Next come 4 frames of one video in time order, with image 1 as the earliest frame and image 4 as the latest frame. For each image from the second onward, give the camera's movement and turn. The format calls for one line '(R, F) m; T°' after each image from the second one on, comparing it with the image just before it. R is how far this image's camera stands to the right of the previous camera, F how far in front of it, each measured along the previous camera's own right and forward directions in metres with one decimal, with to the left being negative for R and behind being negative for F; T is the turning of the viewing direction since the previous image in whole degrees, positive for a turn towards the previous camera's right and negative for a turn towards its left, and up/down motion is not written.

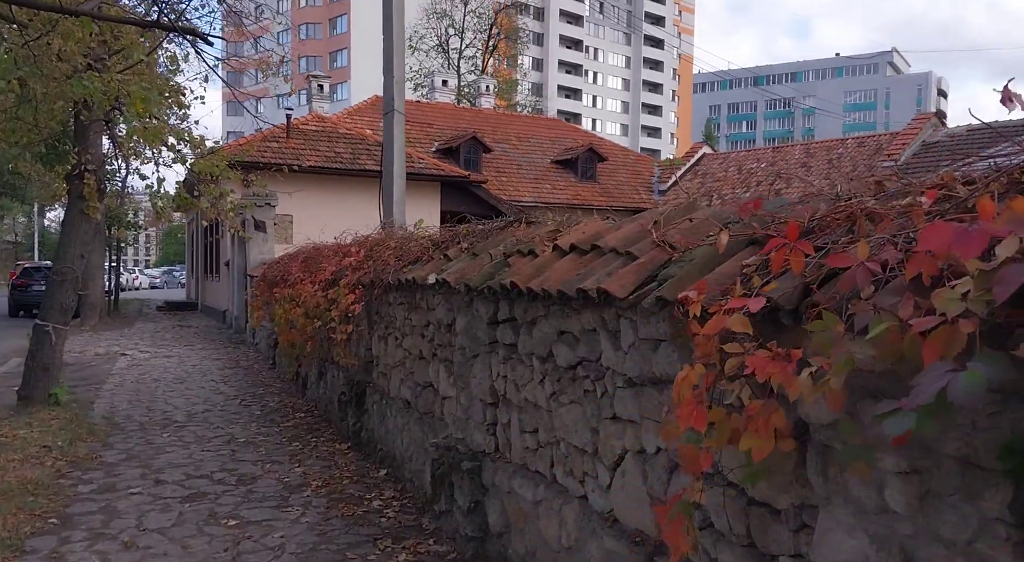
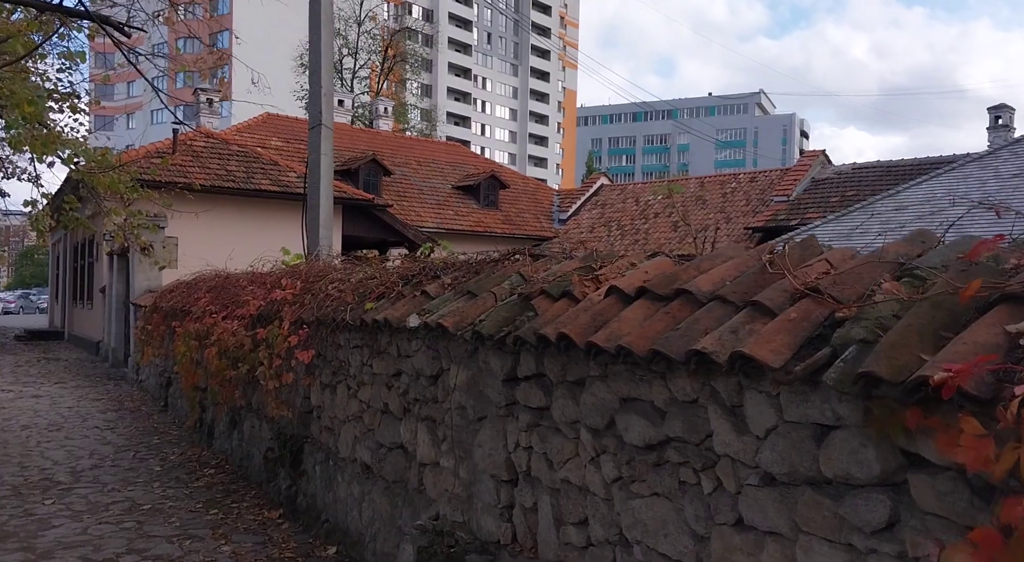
(-0.5, +0.8) m; +8°
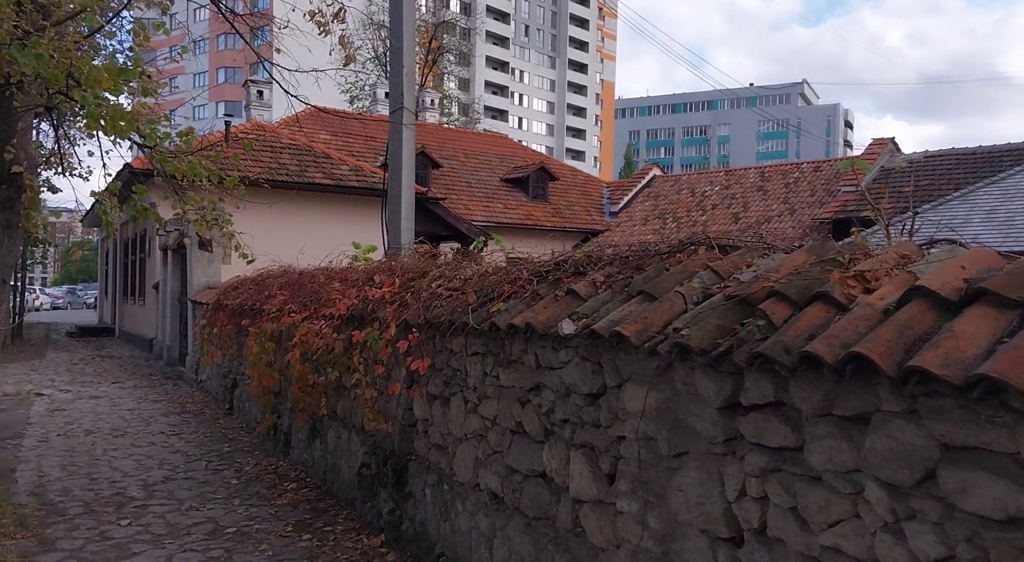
(-0.6, +0.7) m; -2°
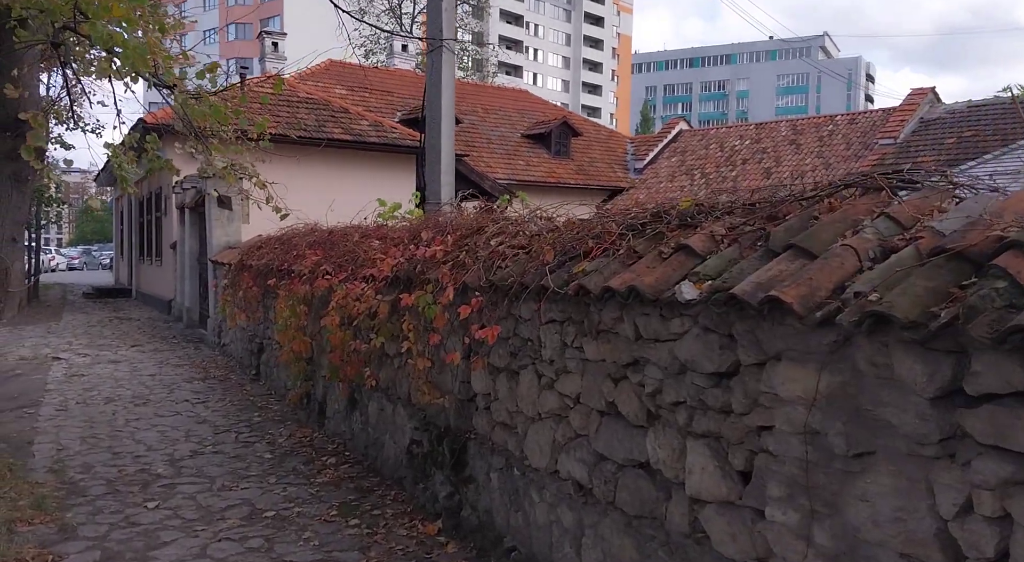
(-0.3, +0.6) m; -1°
